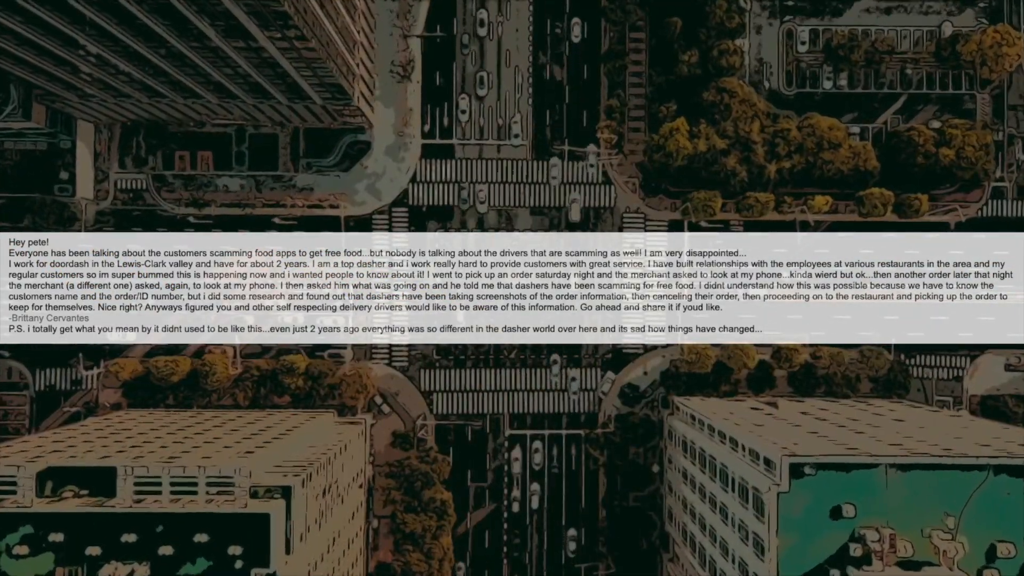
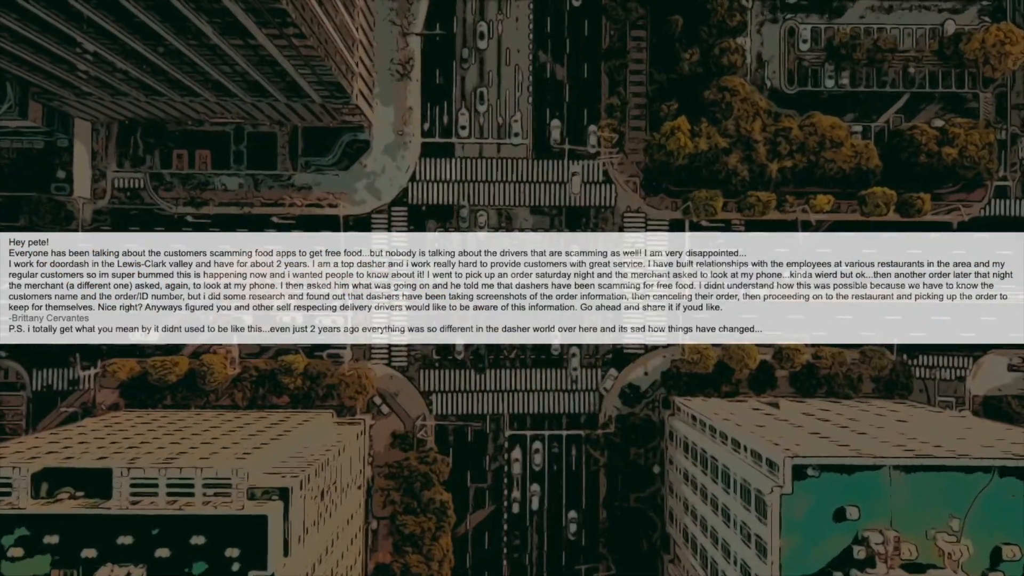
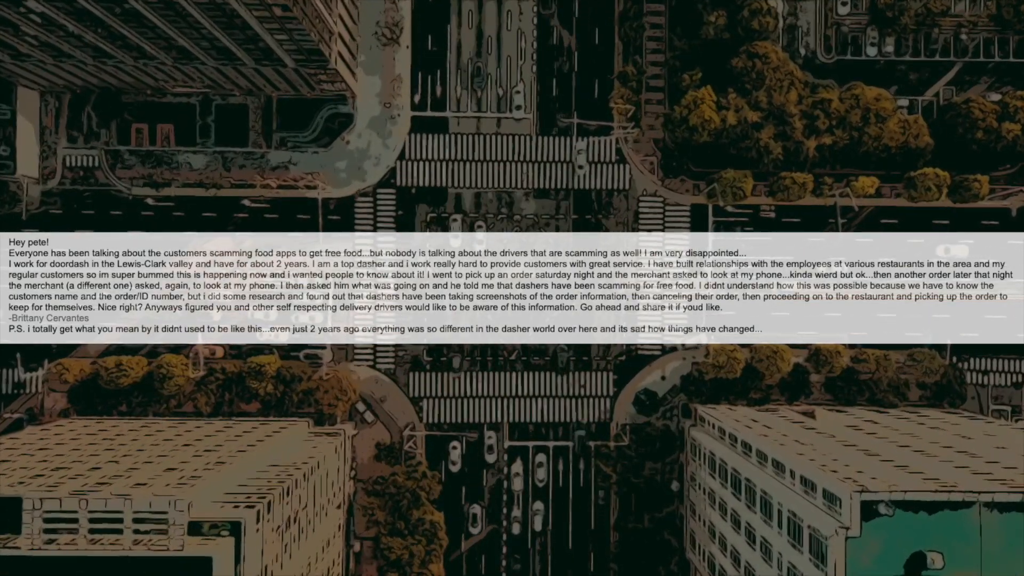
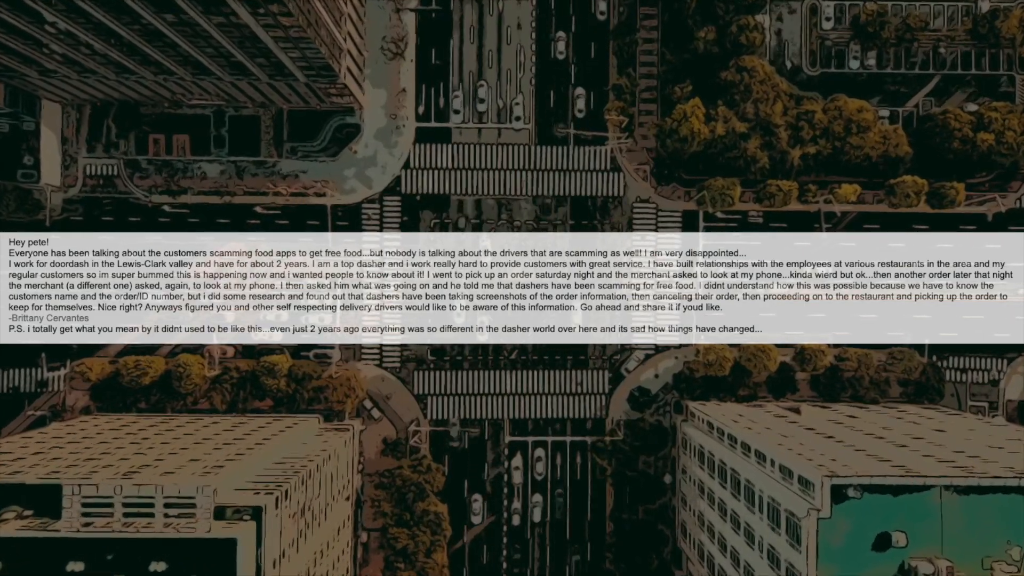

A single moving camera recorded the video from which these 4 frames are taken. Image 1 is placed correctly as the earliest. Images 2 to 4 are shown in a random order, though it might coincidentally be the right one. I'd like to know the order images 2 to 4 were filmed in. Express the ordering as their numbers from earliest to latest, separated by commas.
2, 4, 3
